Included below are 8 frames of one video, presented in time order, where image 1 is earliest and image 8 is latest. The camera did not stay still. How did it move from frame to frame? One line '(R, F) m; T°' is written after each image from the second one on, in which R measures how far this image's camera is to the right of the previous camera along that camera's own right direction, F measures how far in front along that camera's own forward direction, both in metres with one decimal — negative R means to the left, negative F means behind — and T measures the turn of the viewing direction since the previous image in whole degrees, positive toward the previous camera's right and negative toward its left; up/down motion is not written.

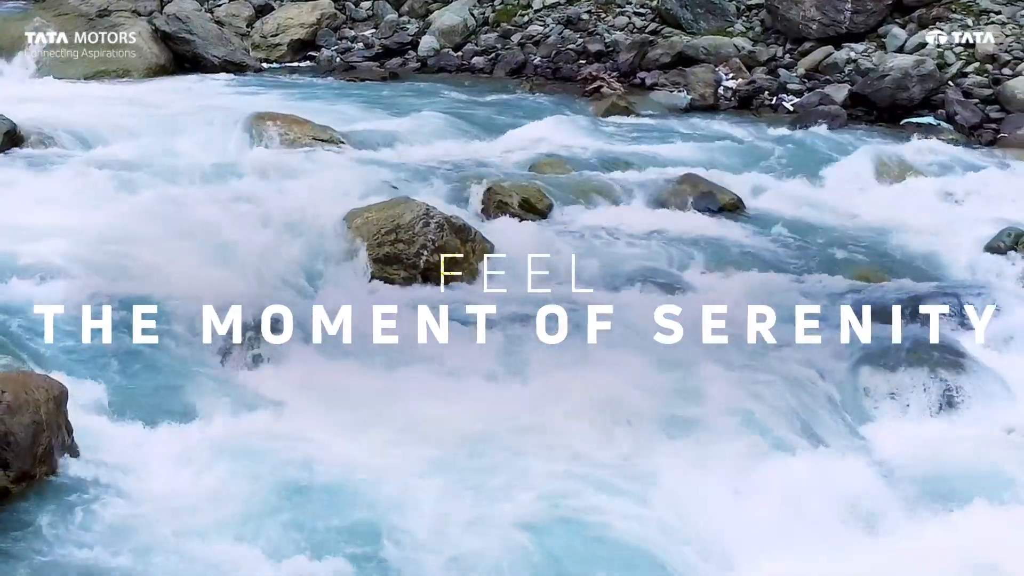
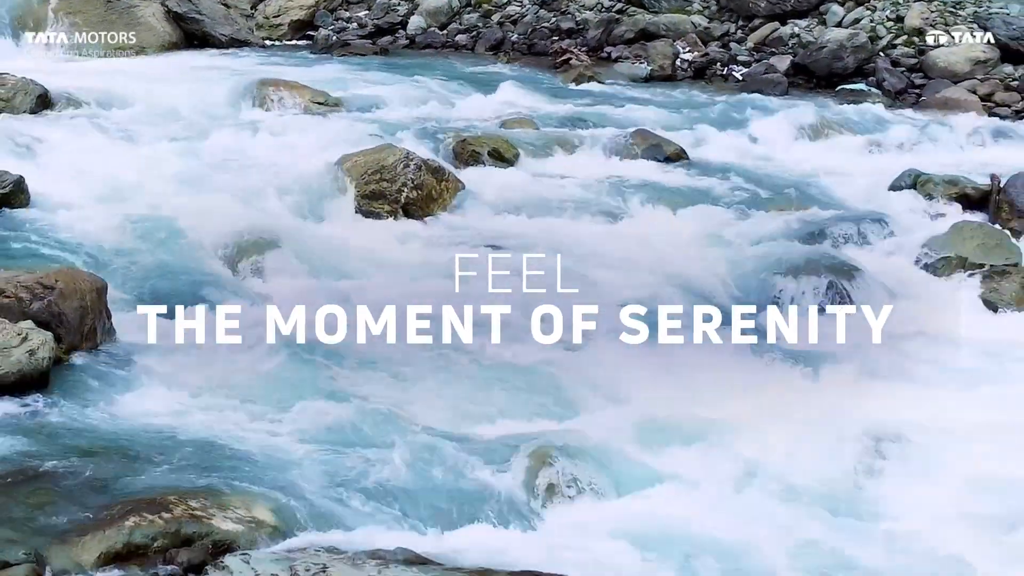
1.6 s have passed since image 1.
(+0.6, -1.5) m; -1°
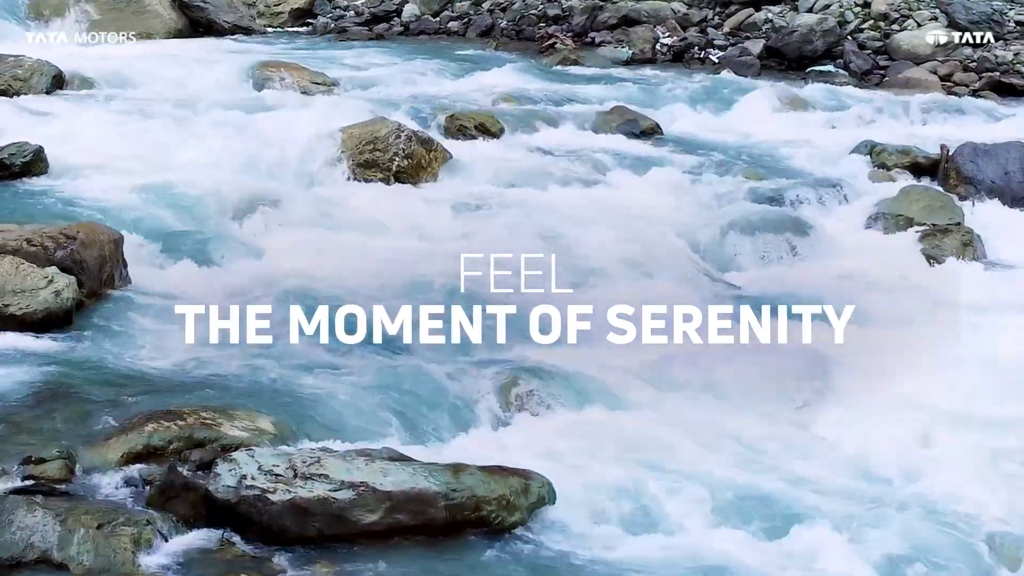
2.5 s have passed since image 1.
(+0.2, -0.9) m; 0°
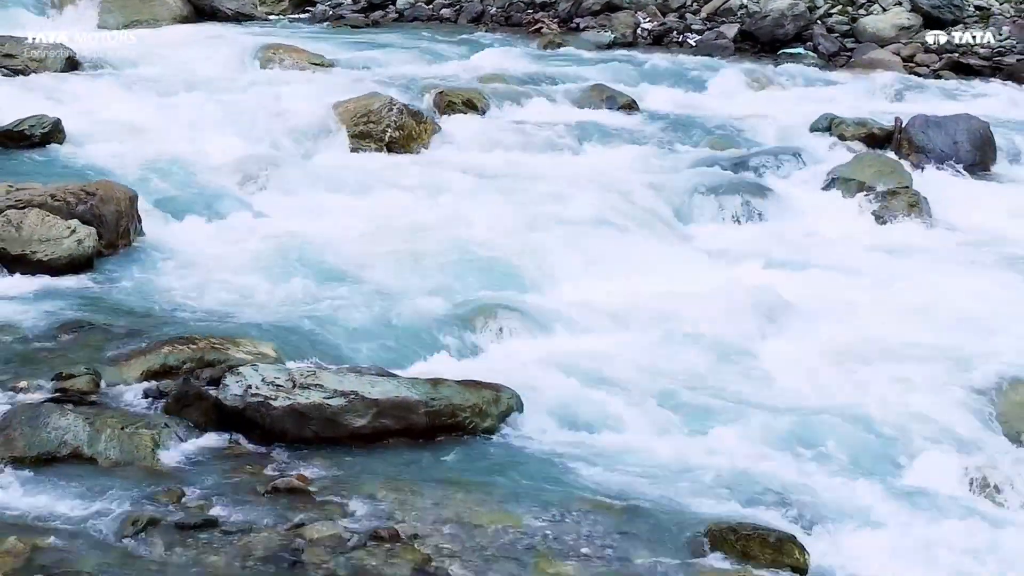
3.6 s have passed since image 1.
(+0.2, -0.9) m; 0°
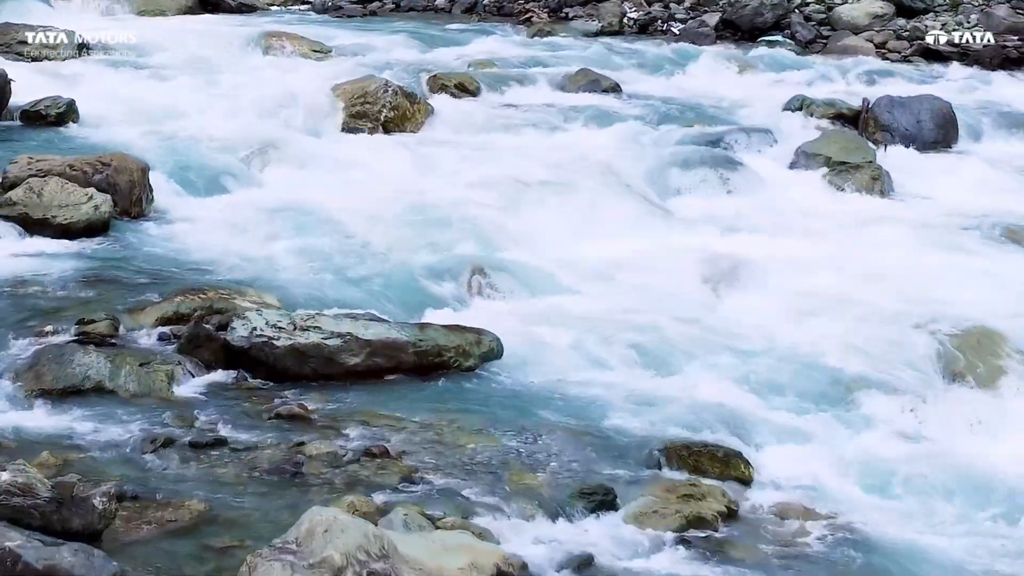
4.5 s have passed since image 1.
(+0.1, -0.8) m; 0°
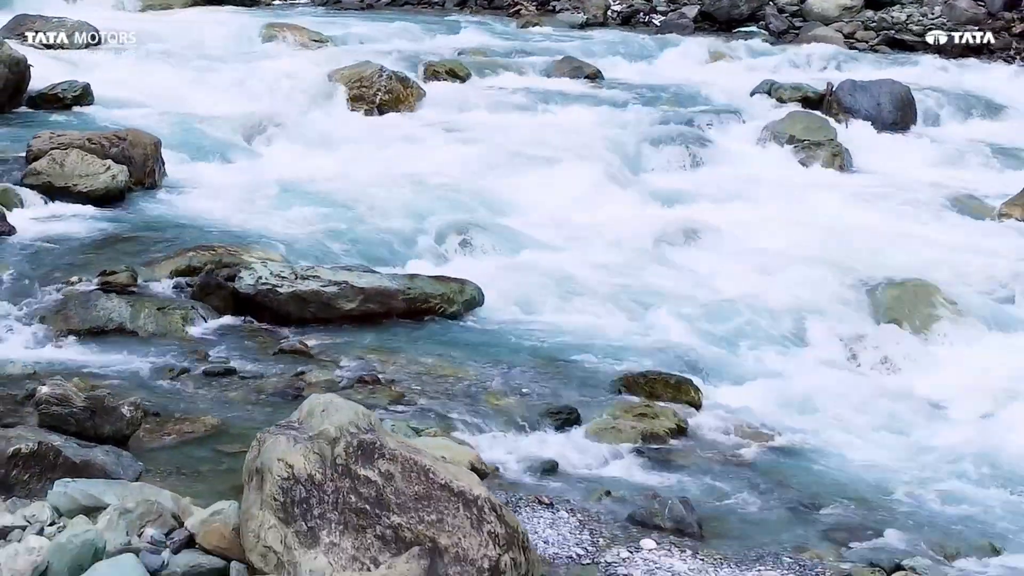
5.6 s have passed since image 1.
(+0.2, -0.9) m; 0°
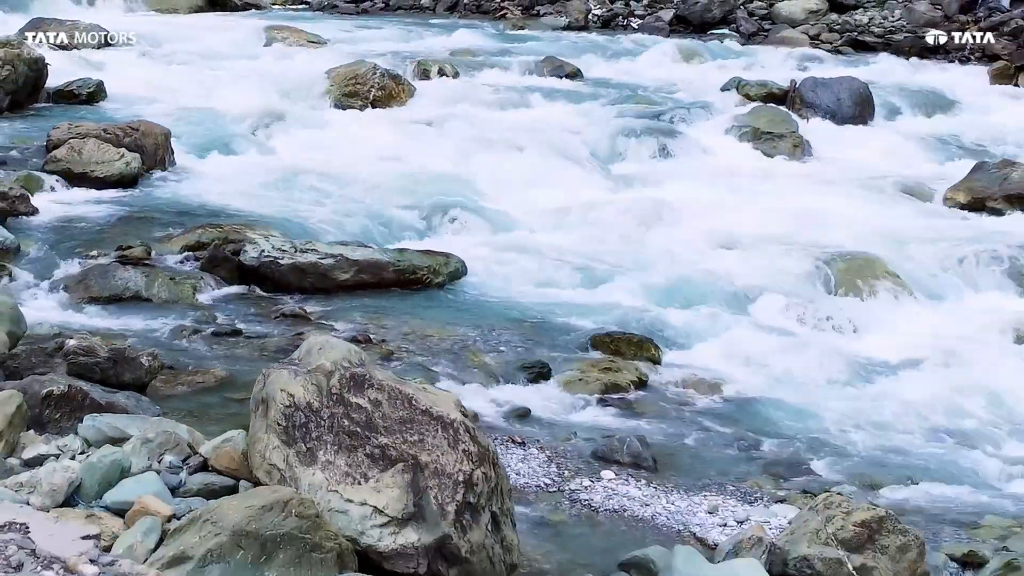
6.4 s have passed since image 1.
(+0.1, -0.8) m; 0°
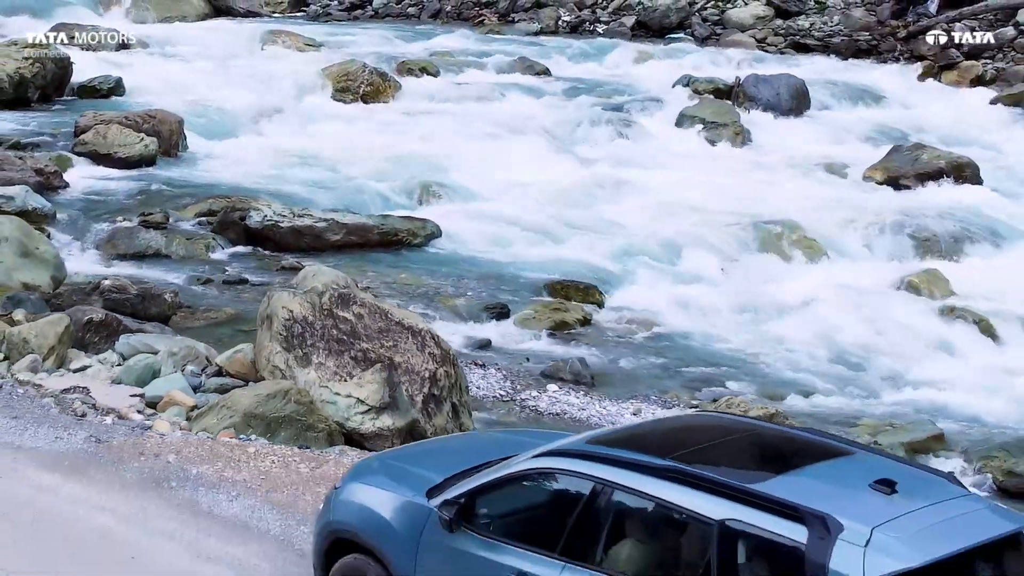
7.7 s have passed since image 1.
(+0.3, -1.5) m; 0°
